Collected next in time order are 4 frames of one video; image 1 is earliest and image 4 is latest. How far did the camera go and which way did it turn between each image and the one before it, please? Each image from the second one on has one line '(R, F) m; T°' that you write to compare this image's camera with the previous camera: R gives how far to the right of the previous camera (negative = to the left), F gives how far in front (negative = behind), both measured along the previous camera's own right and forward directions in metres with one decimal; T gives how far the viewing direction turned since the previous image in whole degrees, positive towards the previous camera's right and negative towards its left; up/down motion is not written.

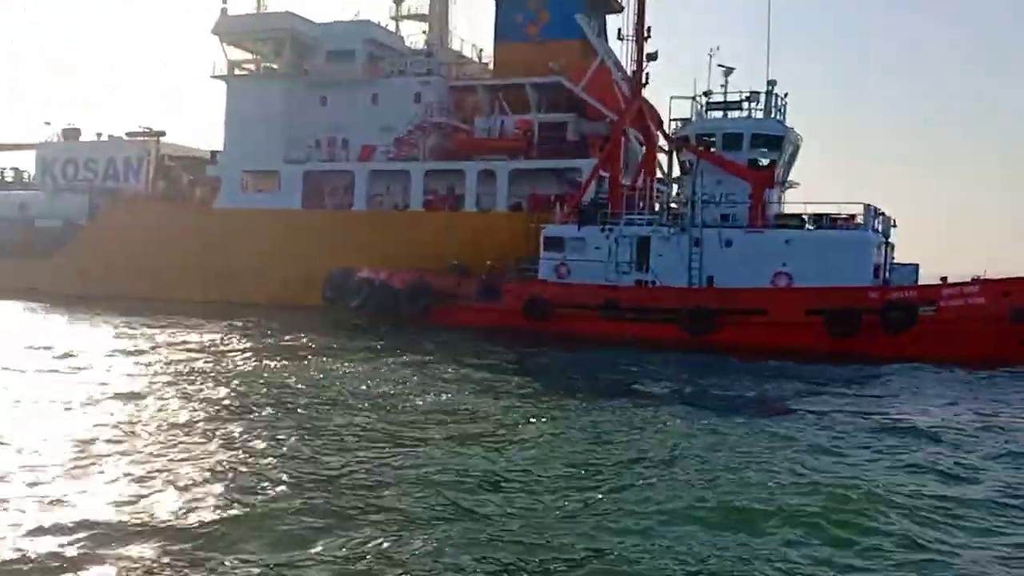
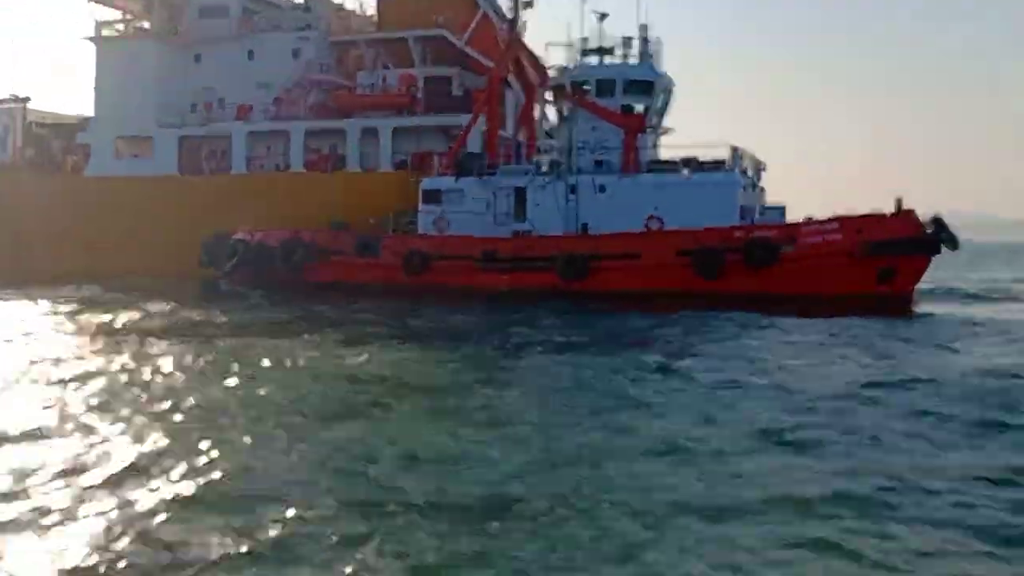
(+0.7, +0.1) m; +5°
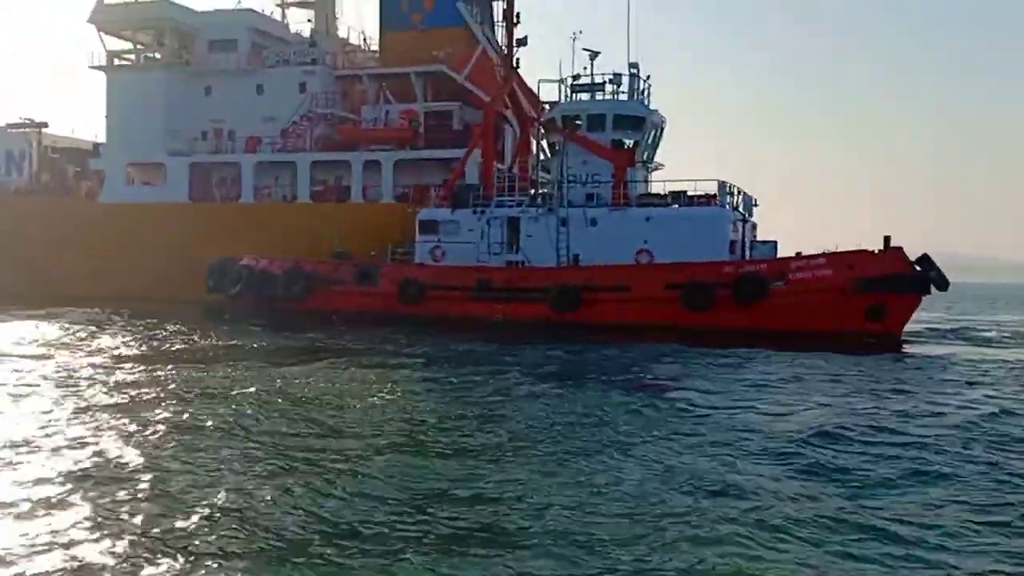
(+0.3, -0.2) m; -1°
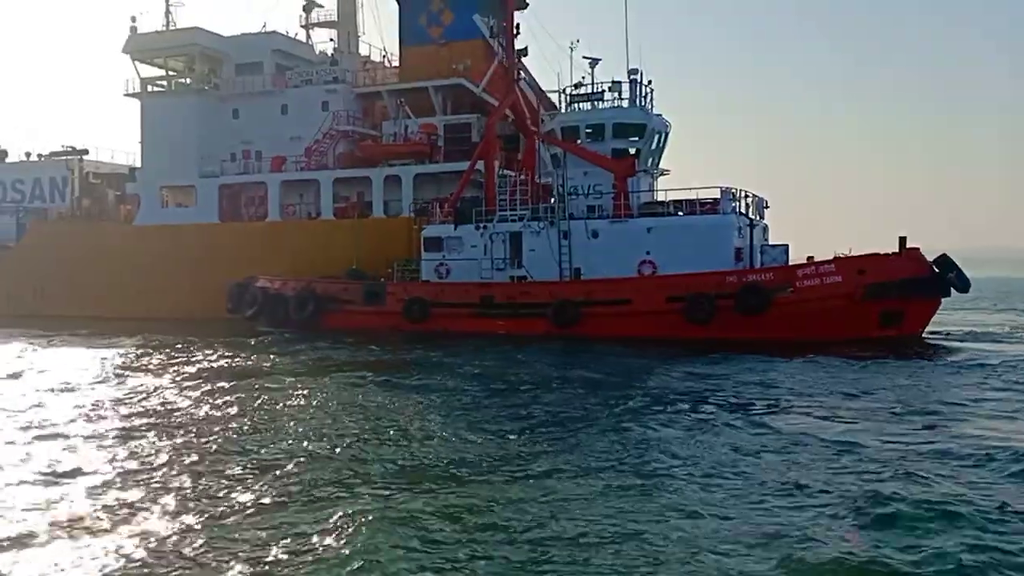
(+1.0, +0.2) m; -4°
